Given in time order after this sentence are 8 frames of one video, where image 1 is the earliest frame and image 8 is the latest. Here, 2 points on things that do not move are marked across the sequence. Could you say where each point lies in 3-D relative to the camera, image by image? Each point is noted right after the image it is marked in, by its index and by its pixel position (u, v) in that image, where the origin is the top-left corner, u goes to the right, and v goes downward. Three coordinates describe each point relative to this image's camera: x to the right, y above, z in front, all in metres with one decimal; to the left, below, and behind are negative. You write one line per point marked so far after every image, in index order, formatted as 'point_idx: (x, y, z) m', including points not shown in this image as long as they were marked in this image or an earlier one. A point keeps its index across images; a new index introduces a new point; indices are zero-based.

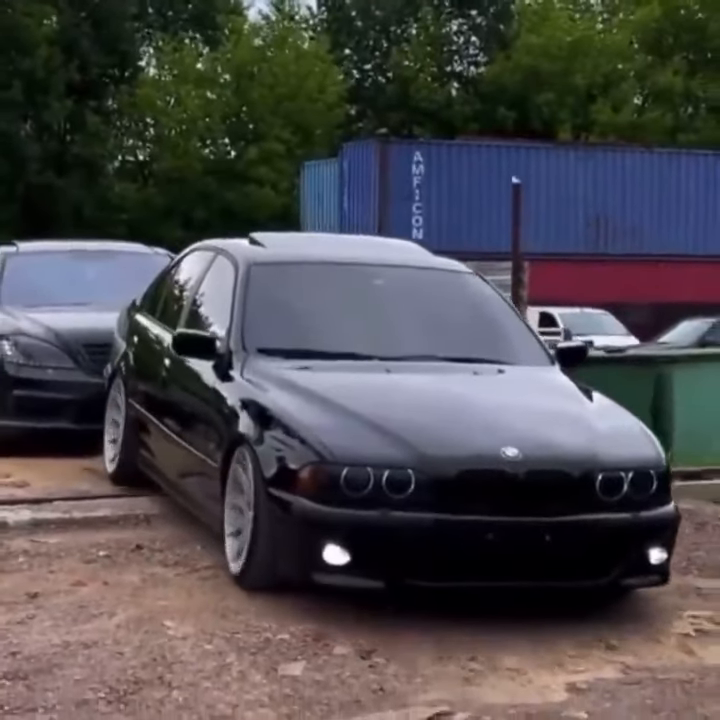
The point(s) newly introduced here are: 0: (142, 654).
0: (-0.8, -1.0, +6.0) m
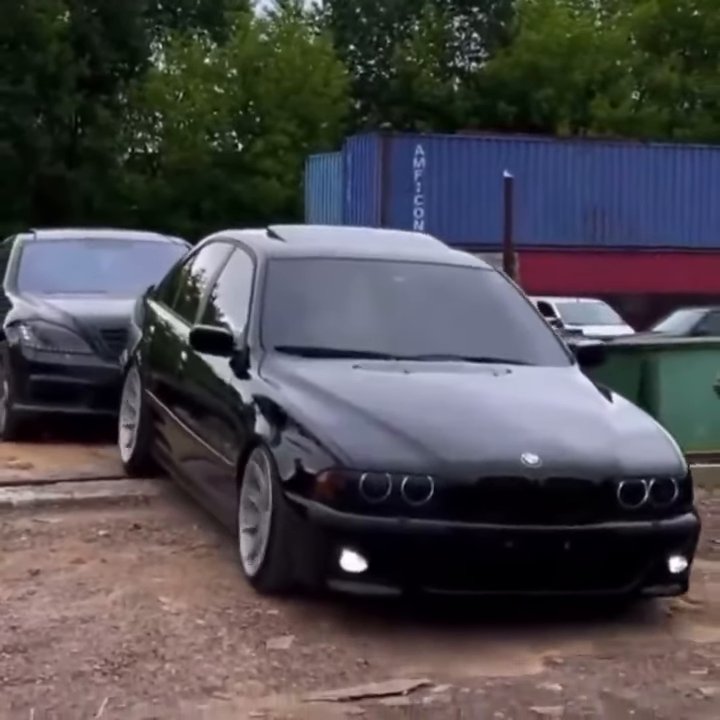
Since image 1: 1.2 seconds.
0: (-0.9, -1.0, +6.2) m
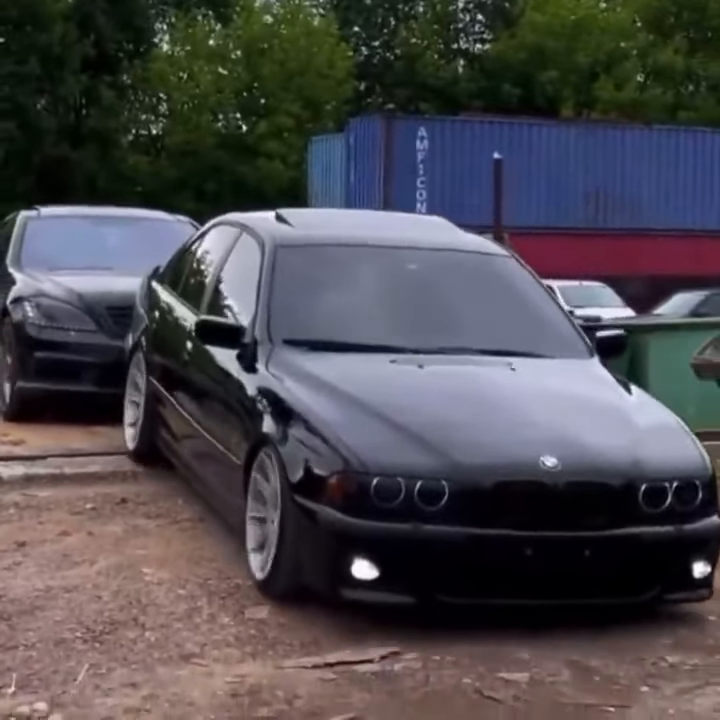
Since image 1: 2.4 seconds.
0: (-0.9, -0.9, +6.2) m
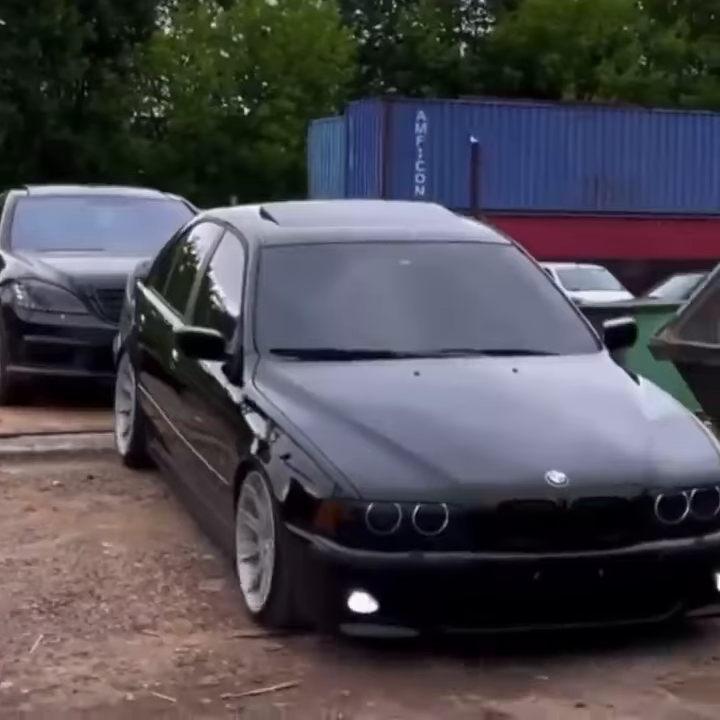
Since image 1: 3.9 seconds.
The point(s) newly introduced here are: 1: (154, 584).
0: (-1.1, -0.8, +6.3) m
1: (-0.8, -0.8, +6.2) m
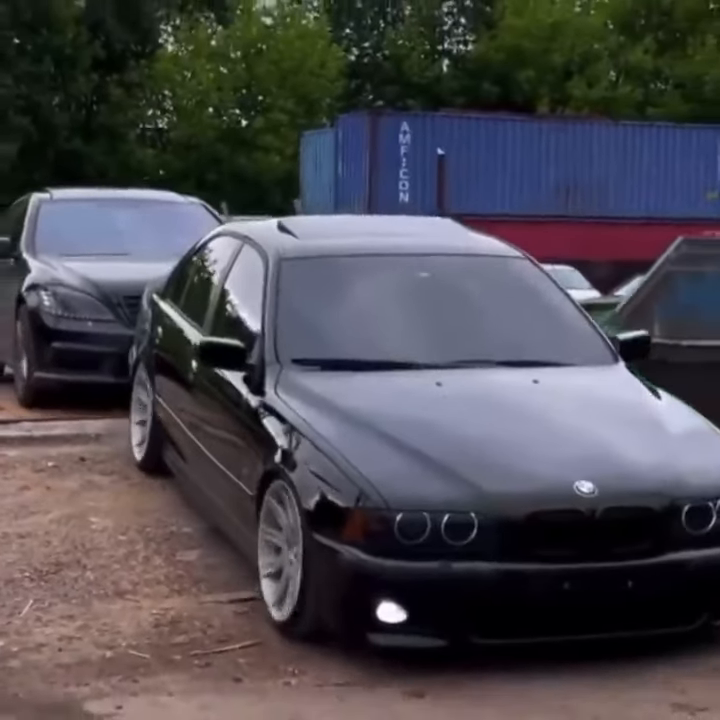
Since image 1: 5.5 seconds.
0: (-1.2, -0.7, +6.9) m
1: (-0.9, -0.8, +6.8) m
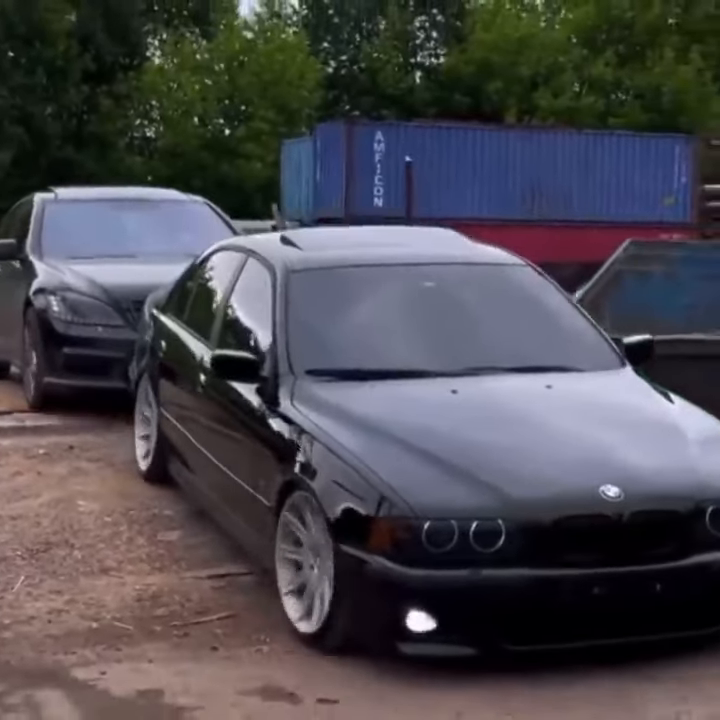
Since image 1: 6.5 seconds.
0: (-1.3, -0.7, +7.3) m
1: (-1.0, -0.8, +7.2) m
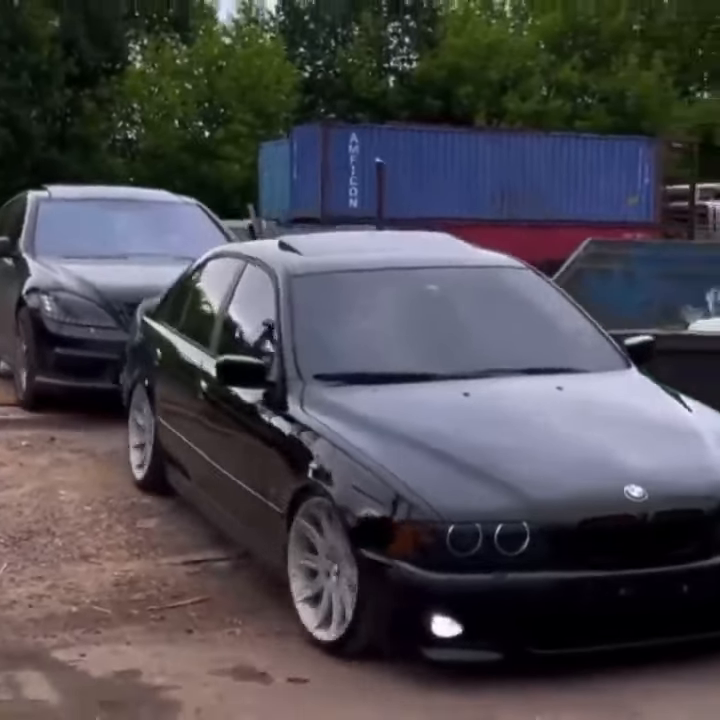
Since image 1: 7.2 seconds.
0: (-1.4, -0.7, +7.7) m
1: (-1.1, -0.7, +7.5) m
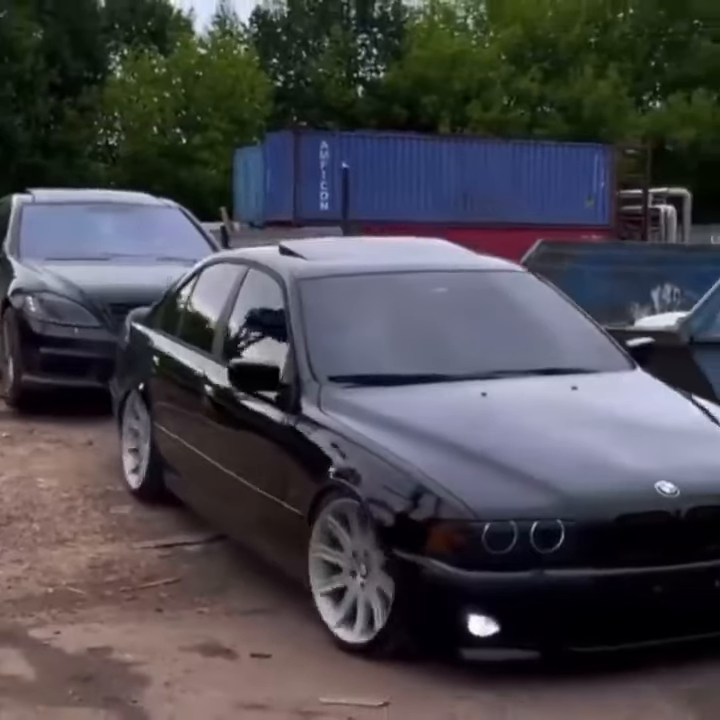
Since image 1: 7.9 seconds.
0: (-1.6, -0.7, +8.1) m
1: (-1.3, -0.7, +8.0) m
